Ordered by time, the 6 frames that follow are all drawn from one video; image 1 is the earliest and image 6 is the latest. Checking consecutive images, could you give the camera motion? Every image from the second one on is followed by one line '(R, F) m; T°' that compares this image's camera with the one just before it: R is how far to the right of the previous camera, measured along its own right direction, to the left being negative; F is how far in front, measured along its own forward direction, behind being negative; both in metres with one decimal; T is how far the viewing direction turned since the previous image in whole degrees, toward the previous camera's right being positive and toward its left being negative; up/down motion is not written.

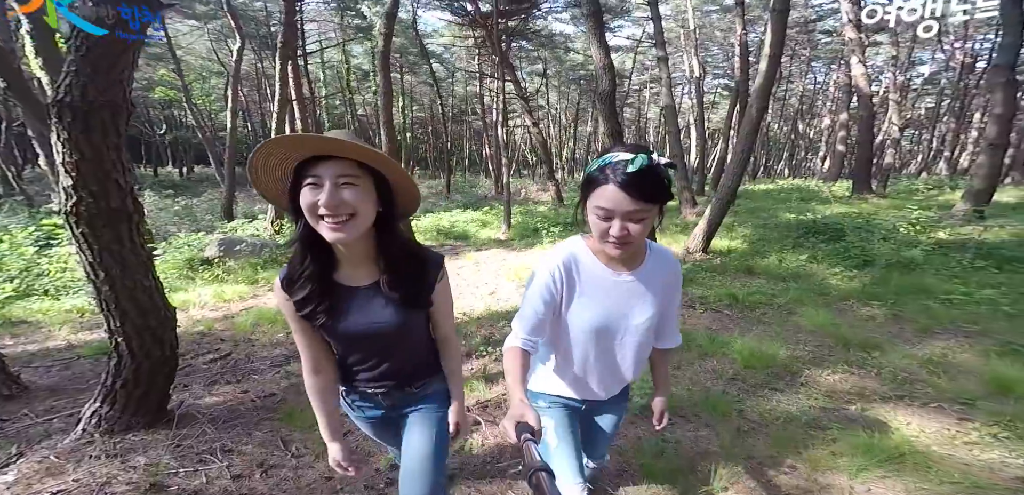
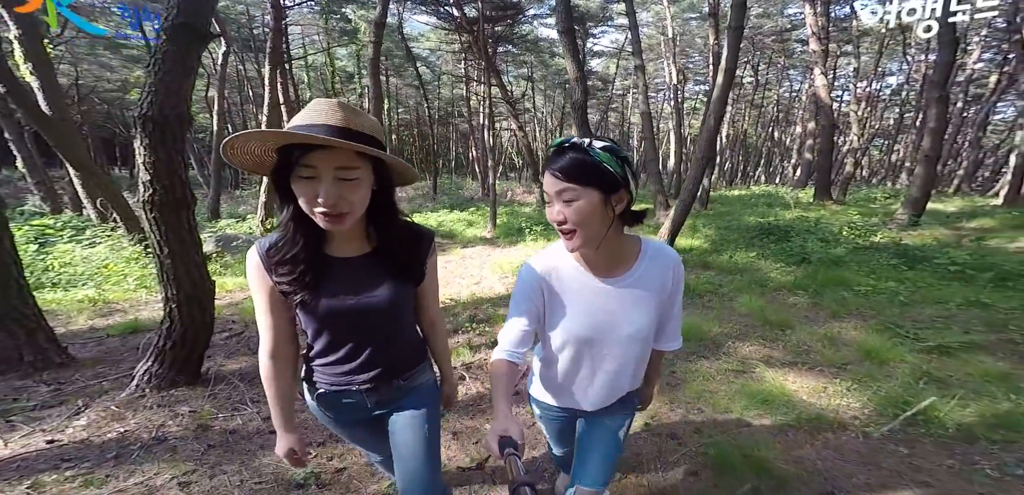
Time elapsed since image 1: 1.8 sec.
(+0.1, -0.7) m; +2°
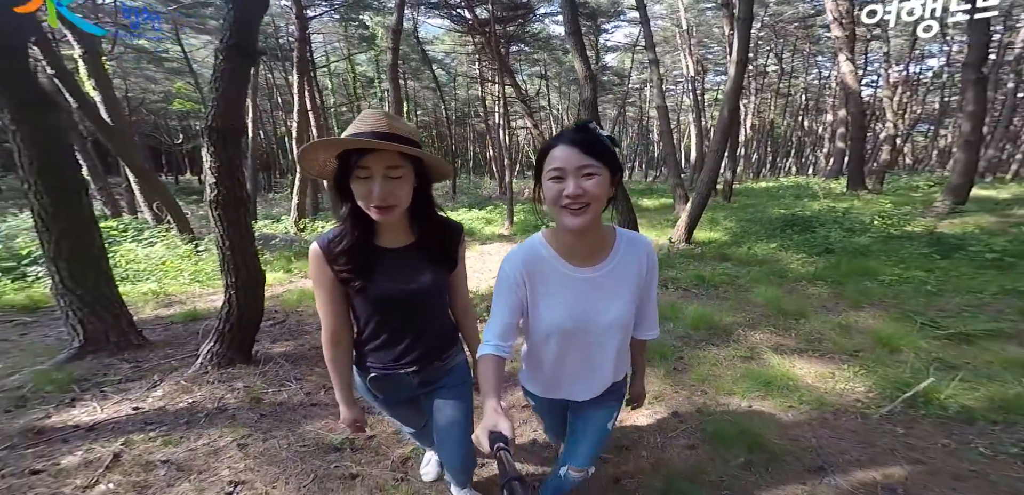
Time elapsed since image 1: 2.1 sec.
(+0.1, -0.2) m; -3°
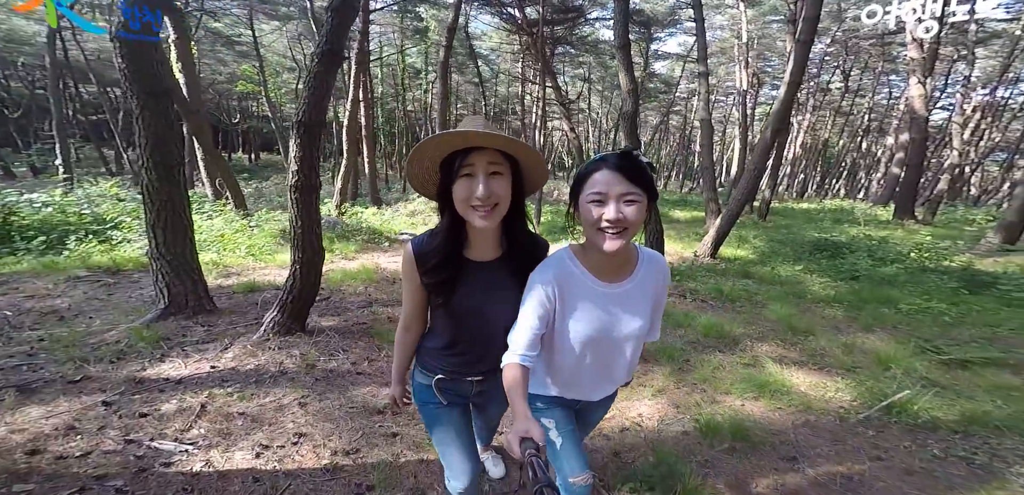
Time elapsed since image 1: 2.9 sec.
(0.0, -0.4) m; -4°
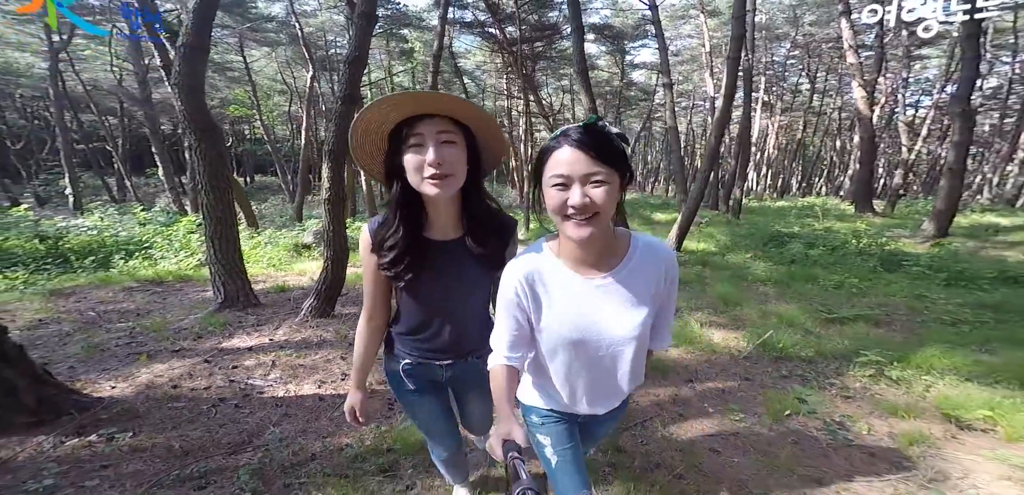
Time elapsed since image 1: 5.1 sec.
(+0.1, -1.0) m; +1°
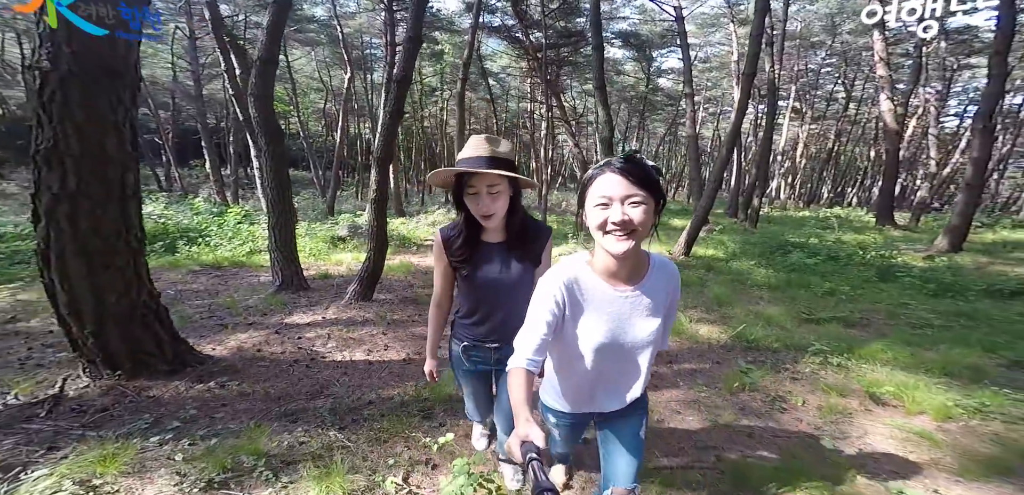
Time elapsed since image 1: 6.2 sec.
(+0.1, -0.7) m; -3°
